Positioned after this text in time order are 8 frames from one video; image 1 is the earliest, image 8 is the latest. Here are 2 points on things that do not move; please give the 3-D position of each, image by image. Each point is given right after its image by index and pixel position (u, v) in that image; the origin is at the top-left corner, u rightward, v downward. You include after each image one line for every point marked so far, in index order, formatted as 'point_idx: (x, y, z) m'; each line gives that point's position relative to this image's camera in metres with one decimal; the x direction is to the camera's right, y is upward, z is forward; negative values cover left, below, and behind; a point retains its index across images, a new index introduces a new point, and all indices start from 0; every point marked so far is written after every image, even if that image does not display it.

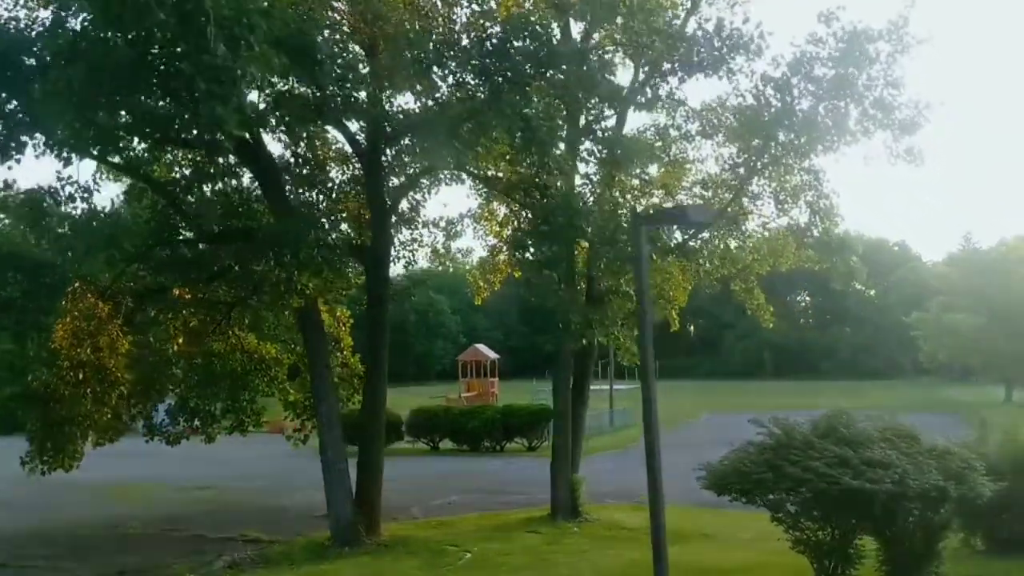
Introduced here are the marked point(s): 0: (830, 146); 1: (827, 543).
0: (+4.9, +2.2, +14.9) m
1: (+3.0, -2.5, +9.1) m
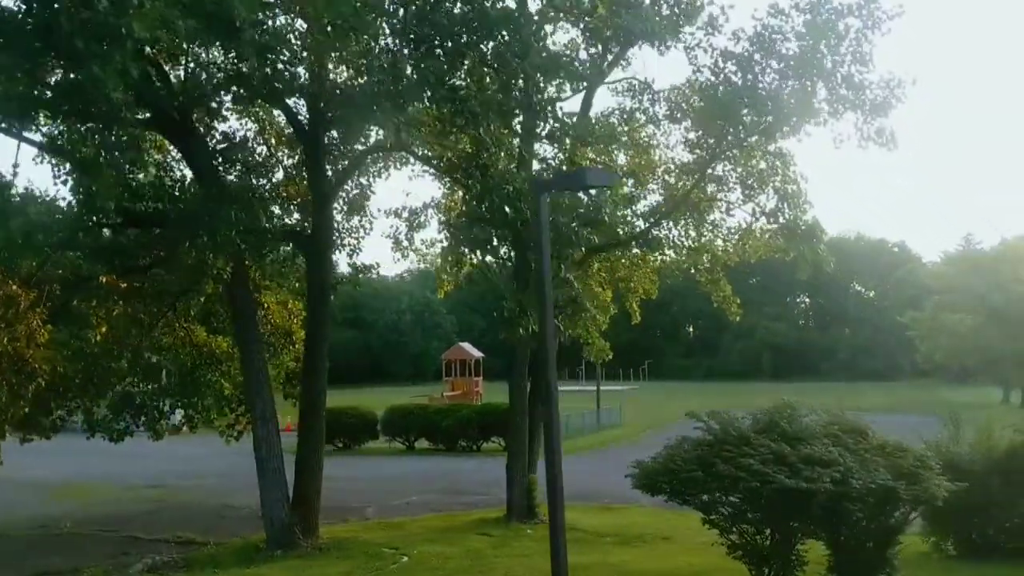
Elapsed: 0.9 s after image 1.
0: (+4.2, +2.4, +14.1) m
1: (+2.2, -2.3, +8.3) m
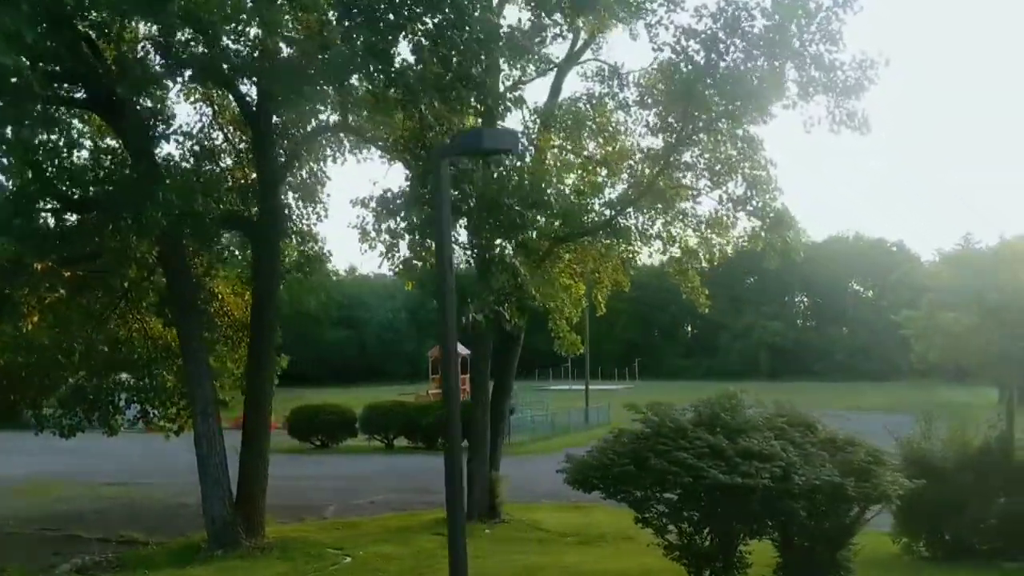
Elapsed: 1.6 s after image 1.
0: (+3.5, +2.5, +13.5) m
1: (+1.6, -2.1, +7.7) m
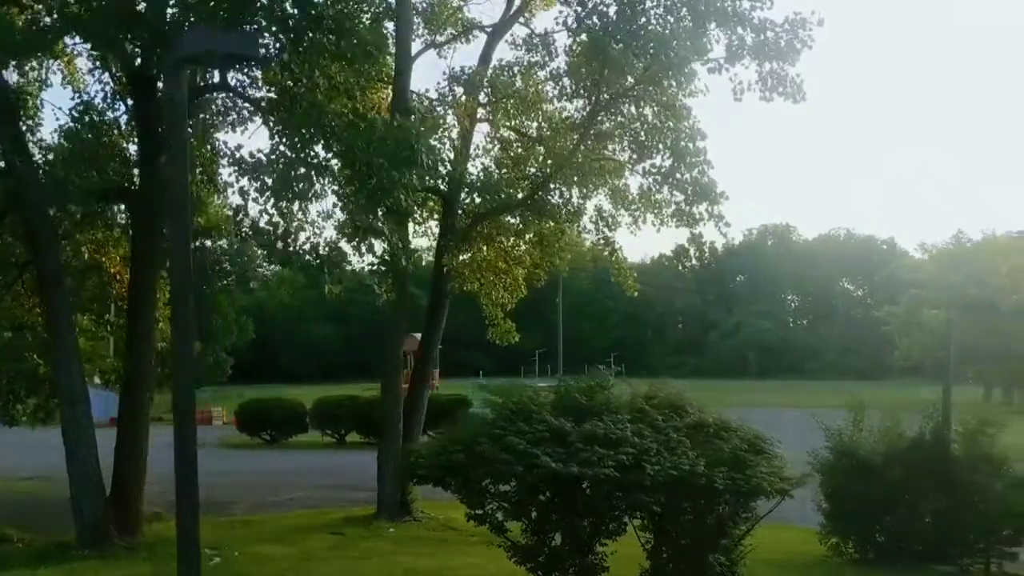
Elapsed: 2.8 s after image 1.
0: (+2.3, +2.8, +12.5) m
1: (+0.3, -1.8, +6.7) m
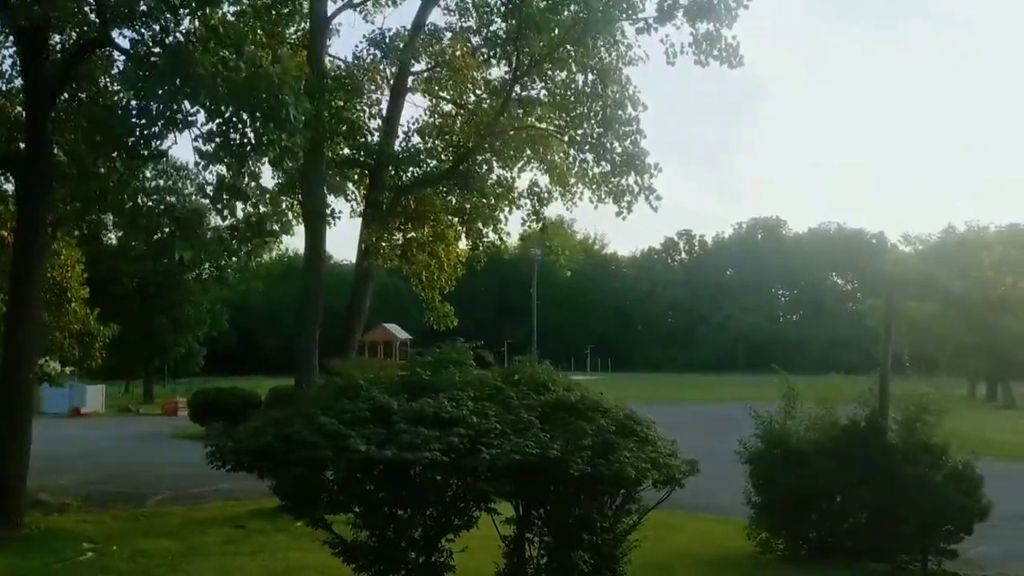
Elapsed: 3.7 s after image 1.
0: (+1.2, +3.1, +11.6) m
1: (-0.7, -1.6, +5.8) m
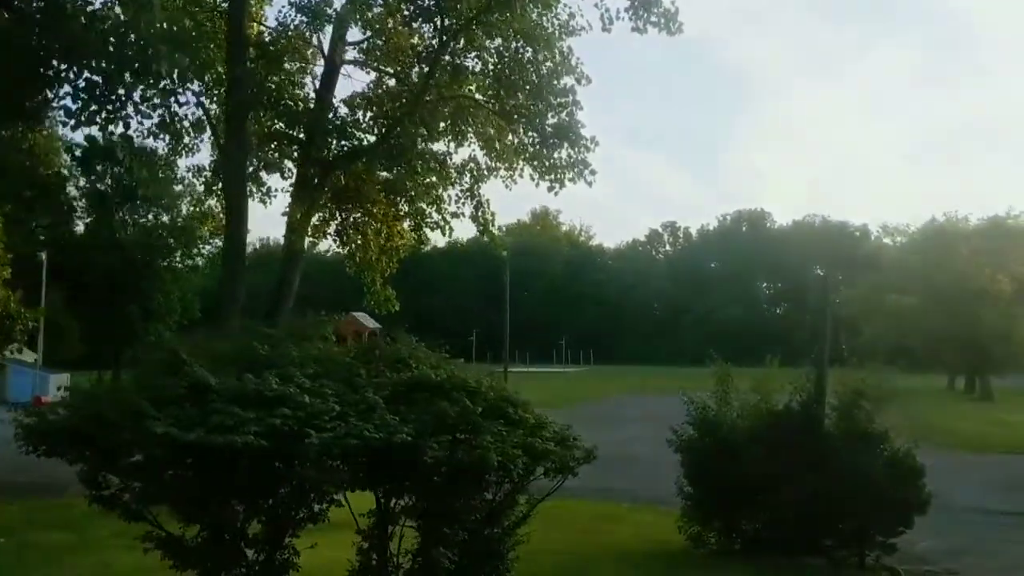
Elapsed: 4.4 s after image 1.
0: (+0.4, +3.3, +10.9) m
1: (-1.5, -1.4, +5.2) m
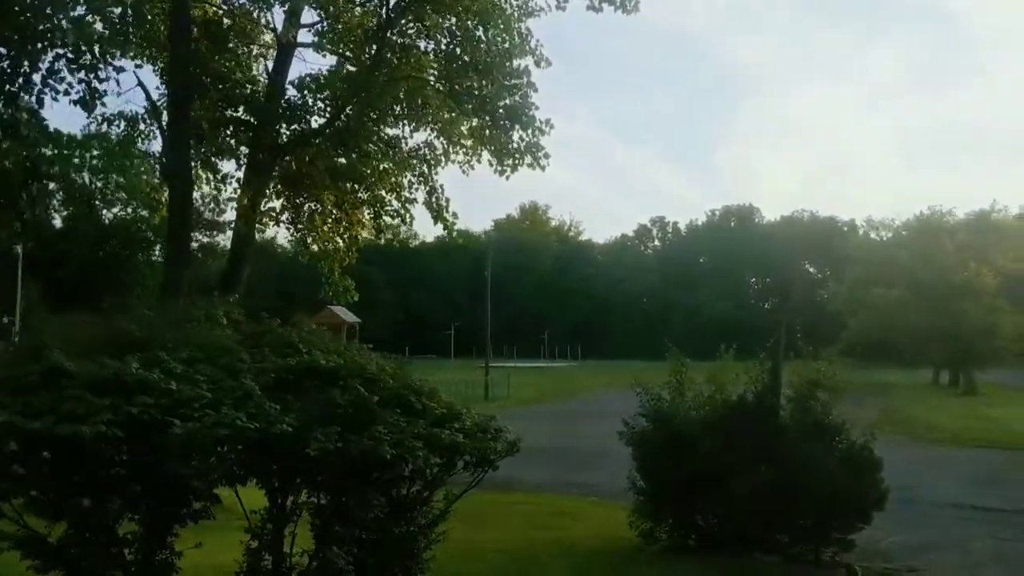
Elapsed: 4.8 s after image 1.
0: (-0.2, +3.5, +10.5) m
1: (-2.1, -1.3, +4.7) m
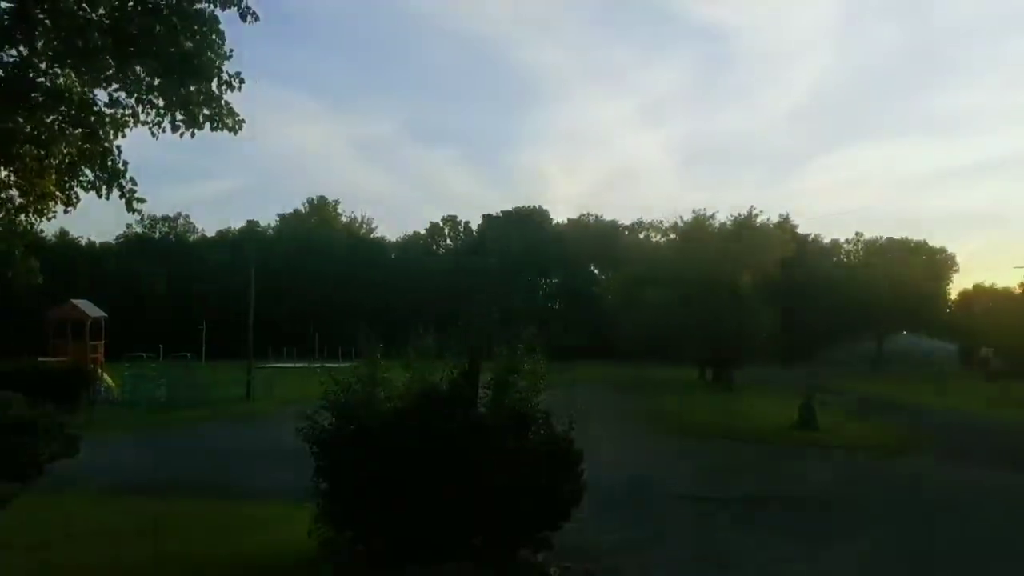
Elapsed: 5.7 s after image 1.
0: (-3.3, +3.7, +9.1) m
1: (-3.9, -1.0, +3.0) m
